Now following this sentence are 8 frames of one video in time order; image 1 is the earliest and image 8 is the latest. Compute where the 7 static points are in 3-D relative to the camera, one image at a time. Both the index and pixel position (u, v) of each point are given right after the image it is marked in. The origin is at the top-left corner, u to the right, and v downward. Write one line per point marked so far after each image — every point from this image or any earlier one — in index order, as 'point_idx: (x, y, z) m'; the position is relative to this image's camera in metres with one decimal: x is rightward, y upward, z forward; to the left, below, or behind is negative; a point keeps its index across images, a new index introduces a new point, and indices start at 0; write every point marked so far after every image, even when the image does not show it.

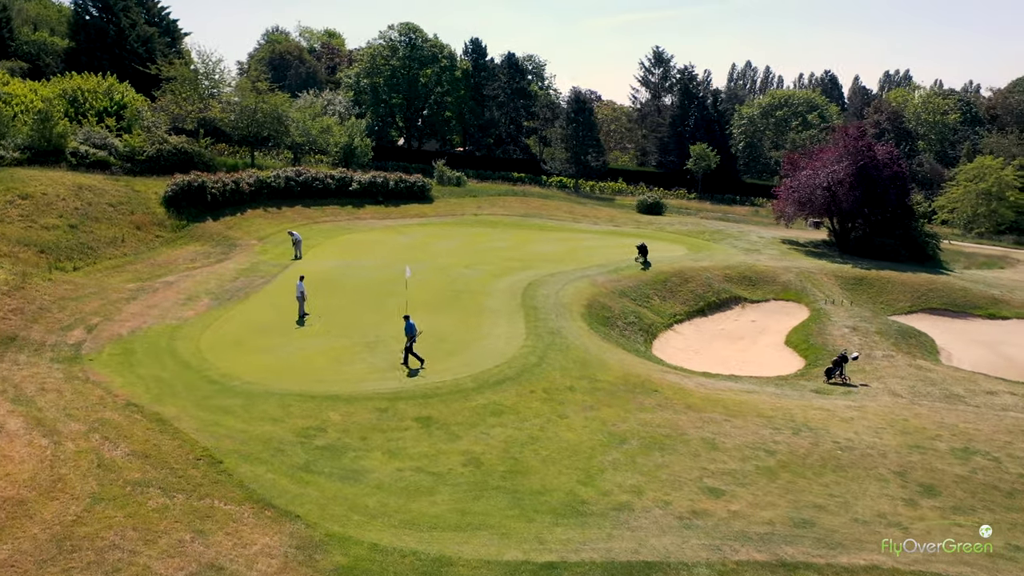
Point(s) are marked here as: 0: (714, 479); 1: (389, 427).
0: (+4.2, -3.9, +16.9) m
1: (-2.6, -3.0, +17.8) m
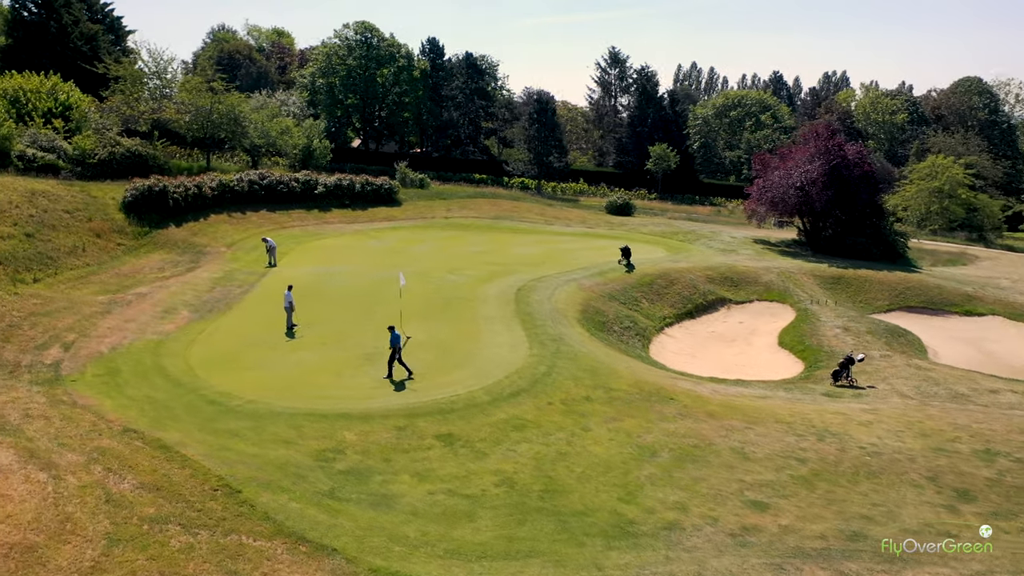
0: (+4.8, -4.0, +16.4) m
1: (-2.0, -3.2, +16.8) m
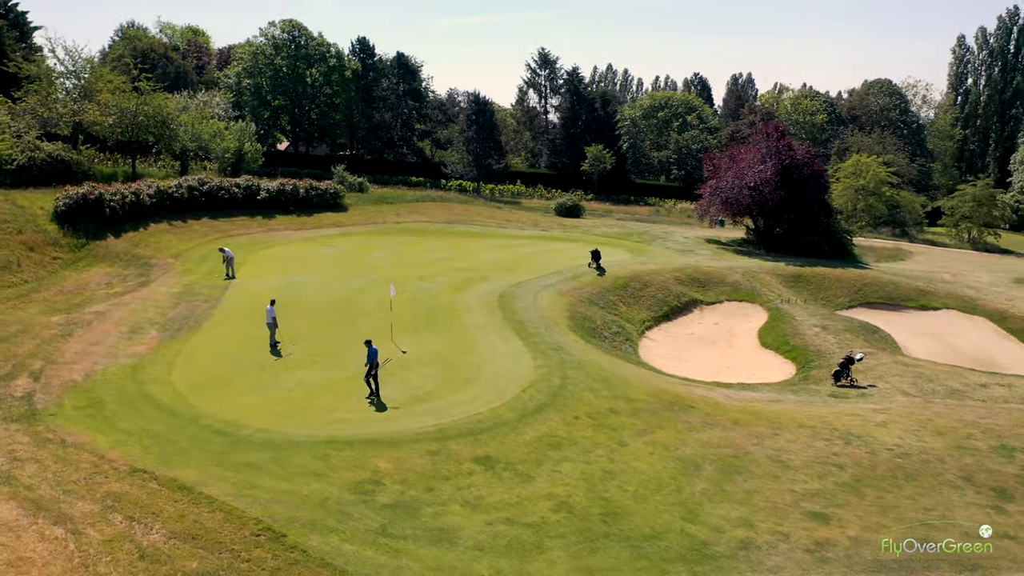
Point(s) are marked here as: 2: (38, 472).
0: (+5.8, -4.1, +16.0) m
1: (-1.1, -3.5, +15.6) m
2: (-8.1, -3.2, +14.2) m
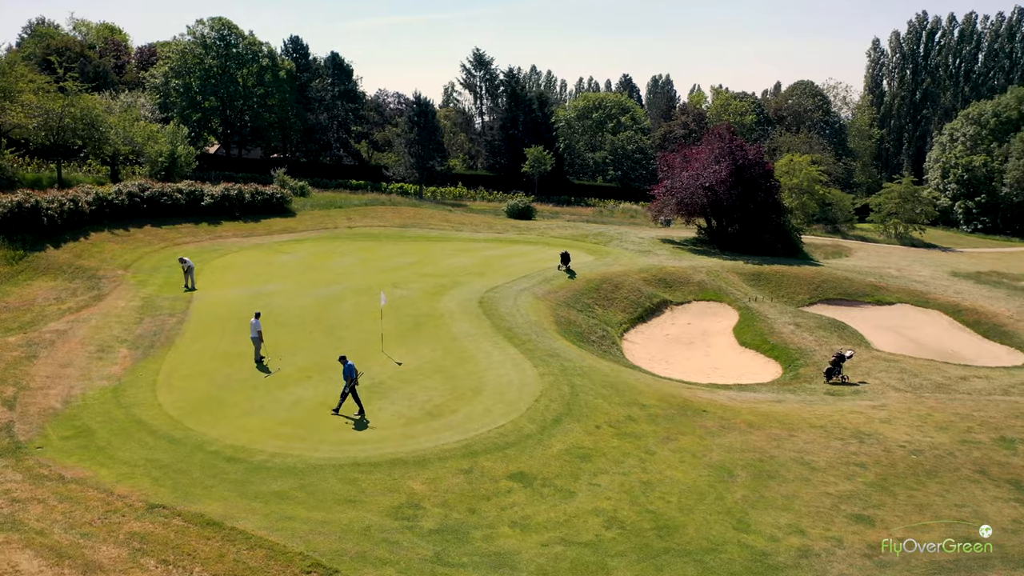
0: (+6.5, -4.2, +15.9) m
1: (-0.4, -3.7, +14.9) m
2: (-7.2, -3.5, +12.7) m
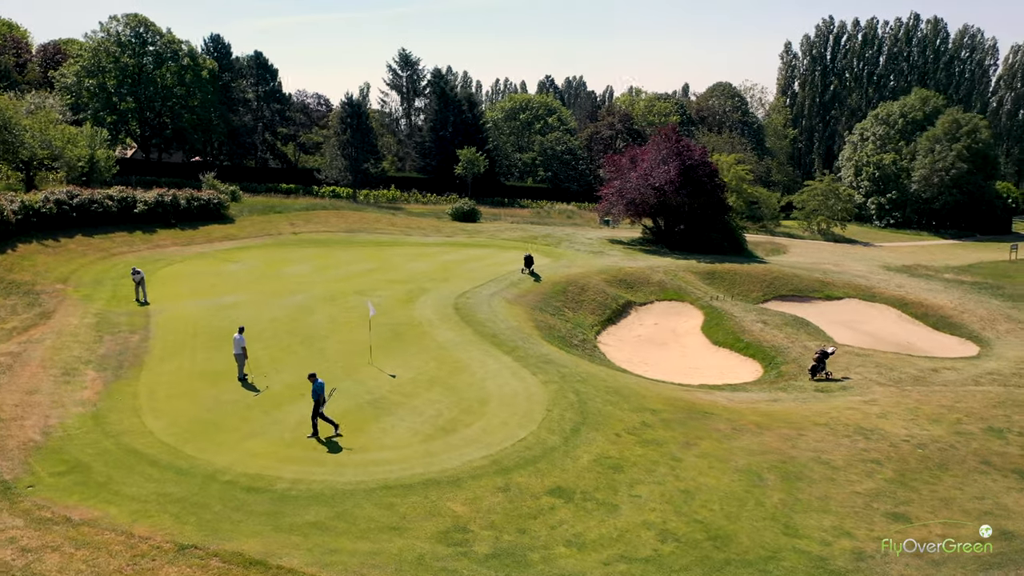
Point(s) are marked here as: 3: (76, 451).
0: (+7.1, -4.2, +16.0) m
1: (+0.4, -3.8, +14.3) m
2: (-6.1, -3.8, +11.4) m
3: (-8.2, -3.1, +15.6) m
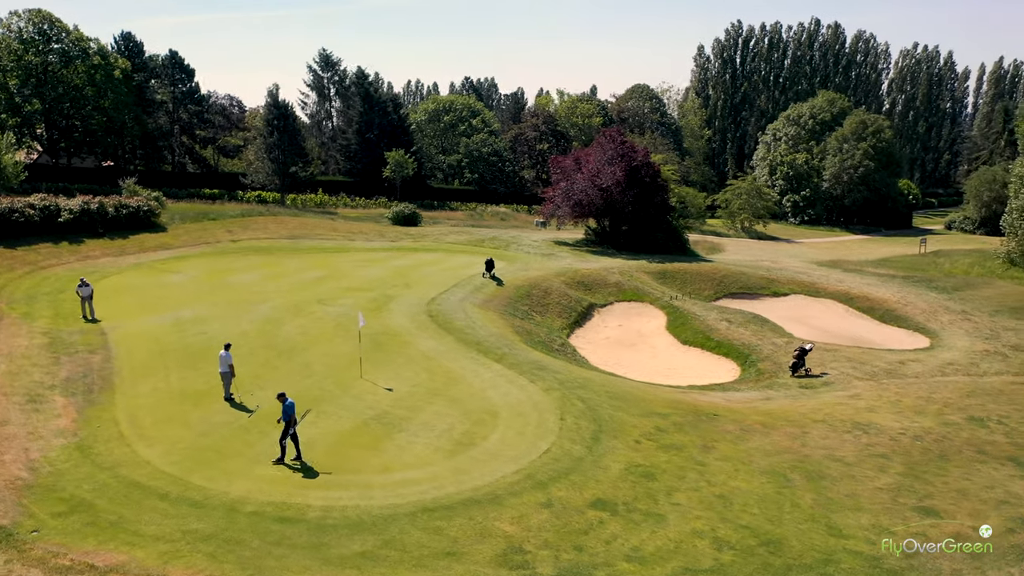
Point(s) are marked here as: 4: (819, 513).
0: (+7.7, -4.1, +16.2) m
1: (+1.2, -4.0, +13.8) m
2: (-4.9, -4.1, +10.2) m
3: (-7.5, -3.4, +14.1) m
4: (+5.6, -4.1, +15.1) m
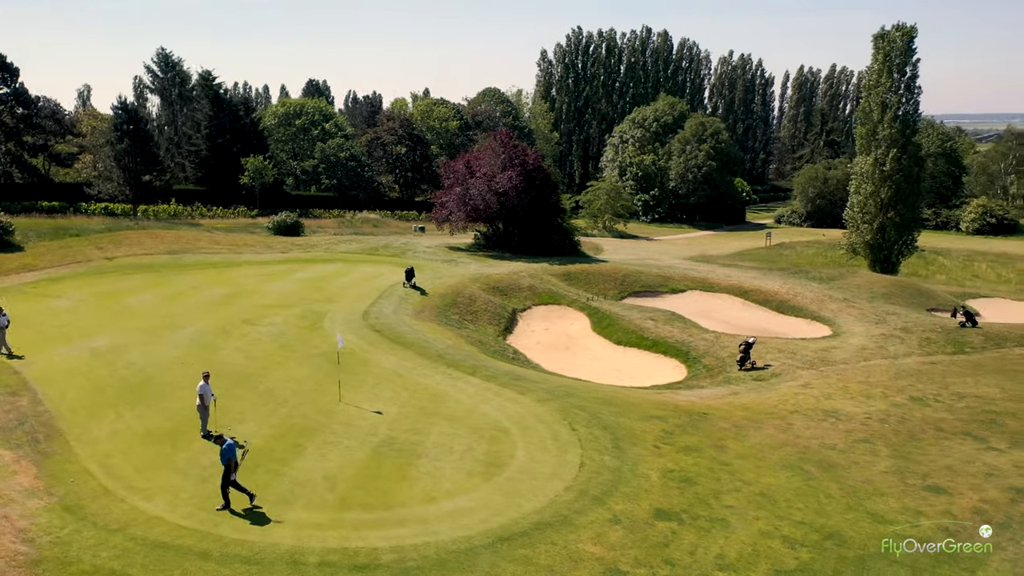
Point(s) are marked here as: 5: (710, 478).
0: (+8.3, -4.0, +17.3) m
1: (+2.5, -4.1, +13.5) m
2: (-2.8, -4.4, +8.7) m
3: (-6.2, -3.9, +12.0) m
4: (+6.5, -4.1, +15.8) m
5: (+3.8, -3.7, +16.2) m
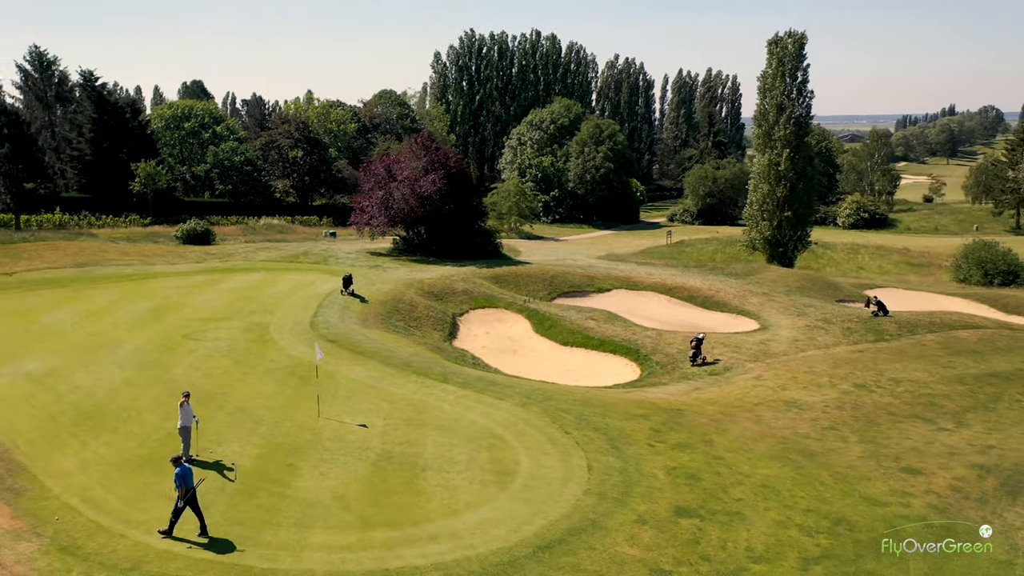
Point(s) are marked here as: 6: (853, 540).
0: (+8.2, -3.8, +18.3) m
1: (+3.0, -4.1, +13.7) m
2: (-1.6, -4.6, +8.2) m
3: (-5.3, -4.2, +11.1) m
4: (+6.6, -4.0, +16.5) m
5: (+3.9, -3.7, +16.6) m
6: (+5.8, -4.3, +14.1) m
